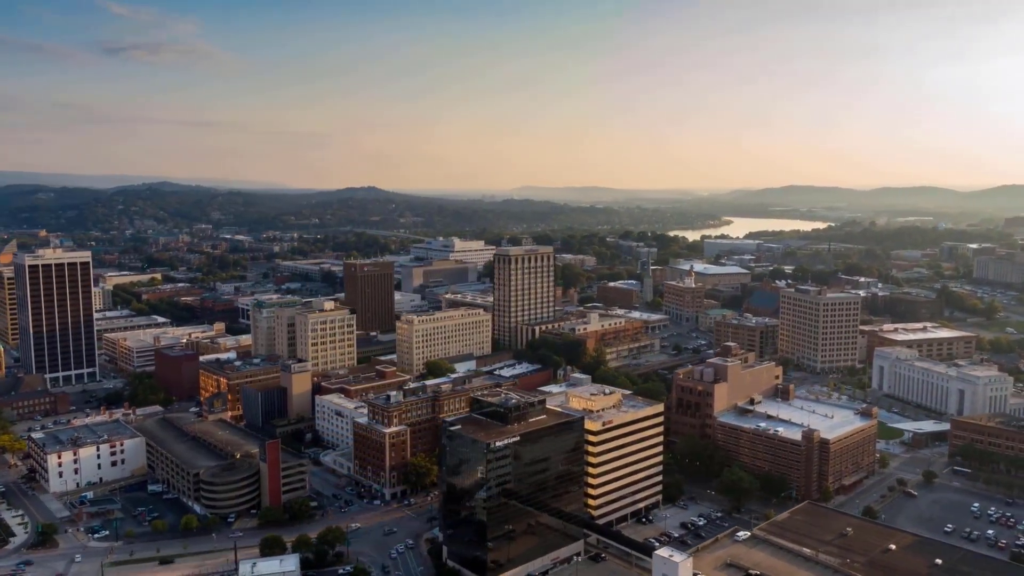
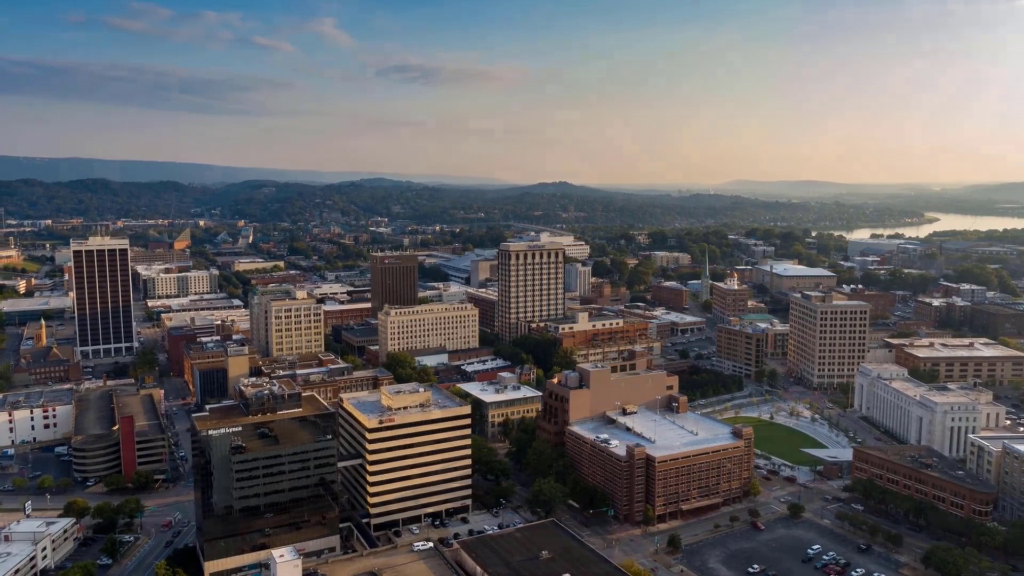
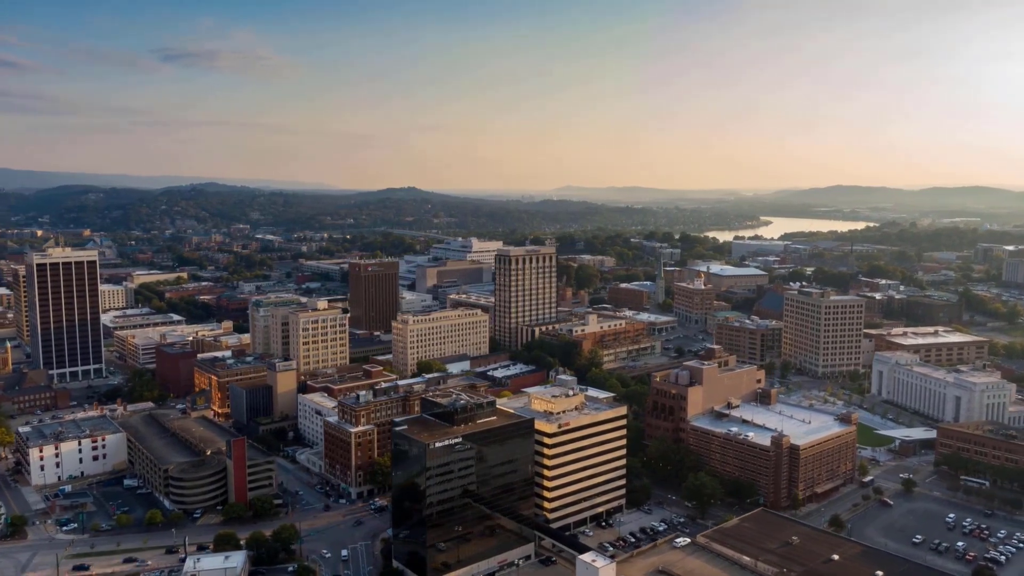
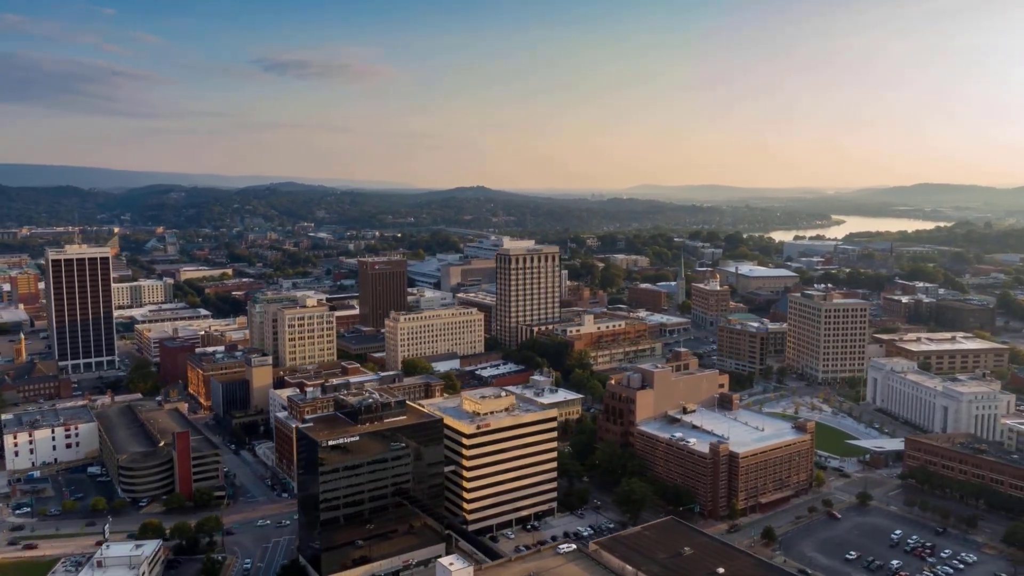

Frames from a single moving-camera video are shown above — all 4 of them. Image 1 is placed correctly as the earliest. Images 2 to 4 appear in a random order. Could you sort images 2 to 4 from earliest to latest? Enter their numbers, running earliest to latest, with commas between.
3, 4, 2
